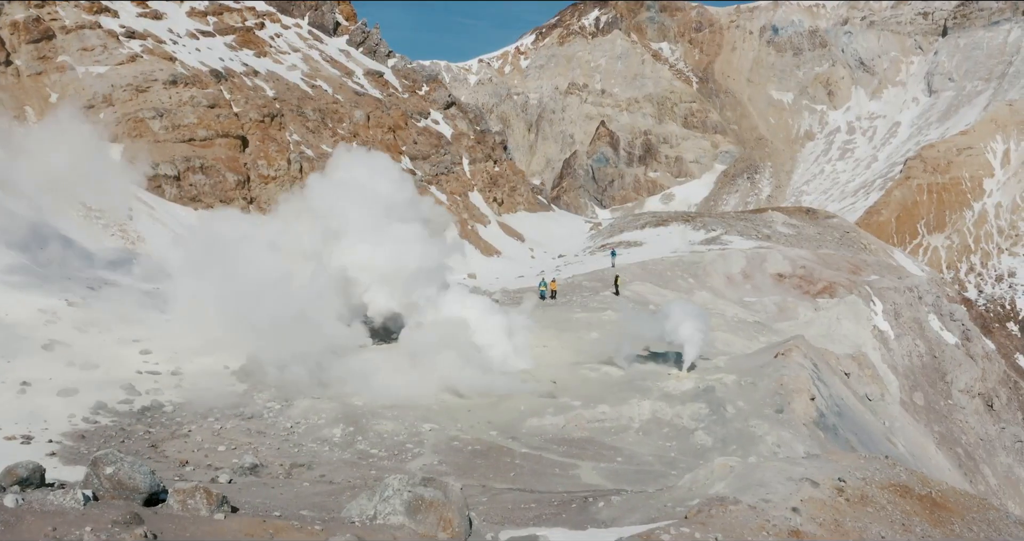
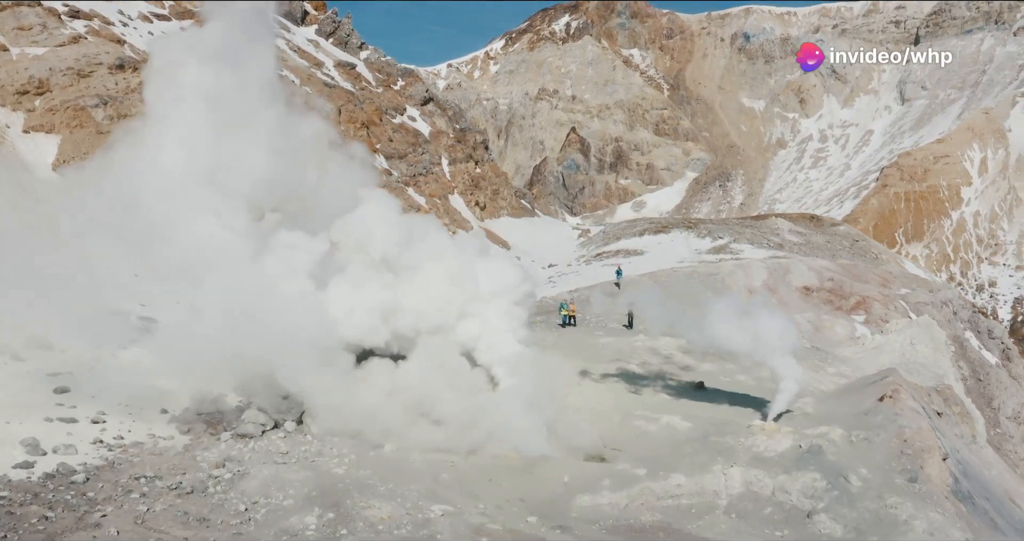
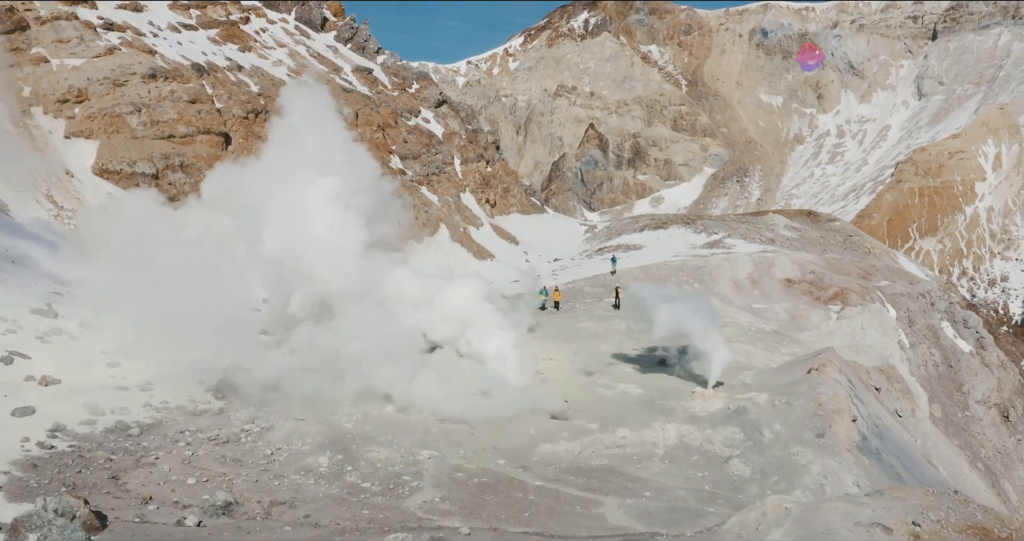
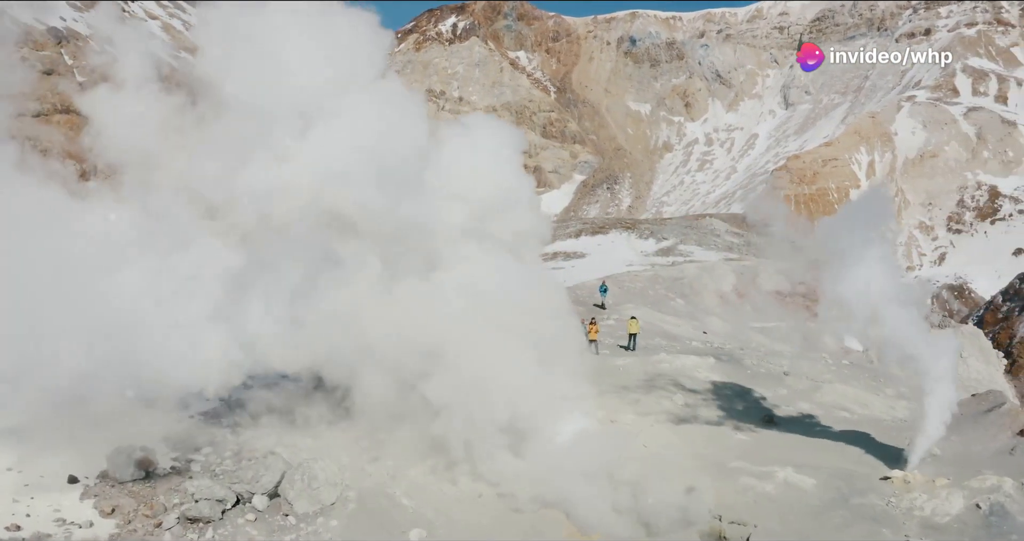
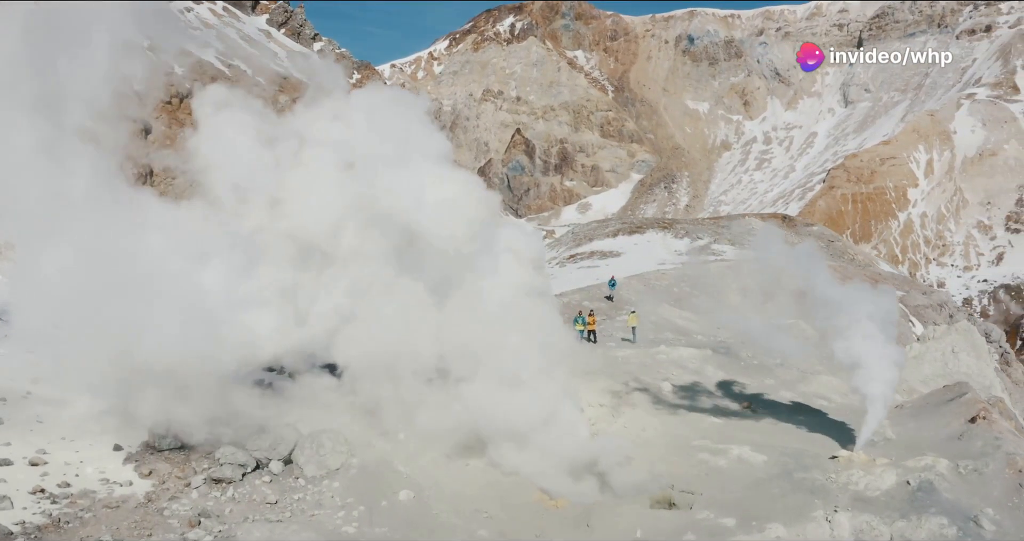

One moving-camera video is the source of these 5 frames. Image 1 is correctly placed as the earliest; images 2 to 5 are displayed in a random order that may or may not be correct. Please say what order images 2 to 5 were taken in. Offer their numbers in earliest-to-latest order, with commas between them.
3, 2, 5, 4
